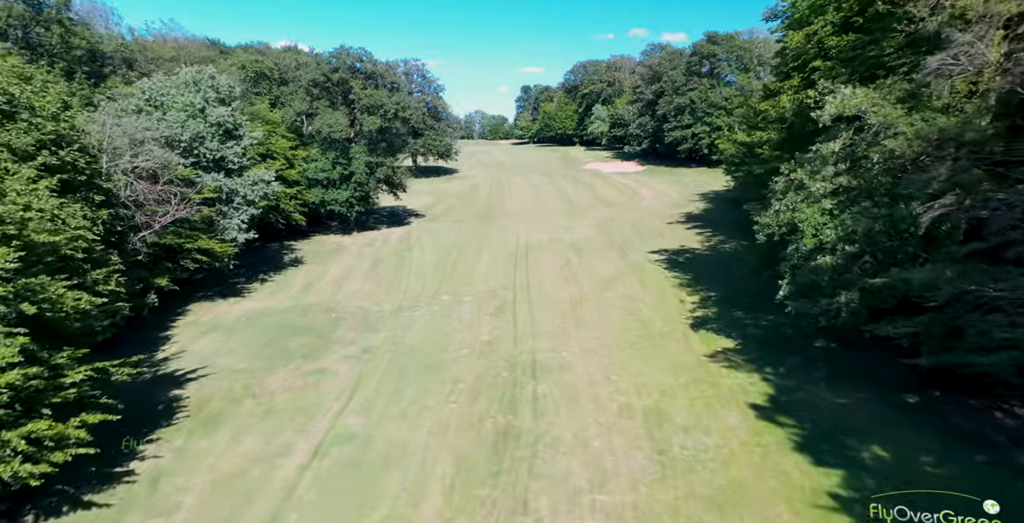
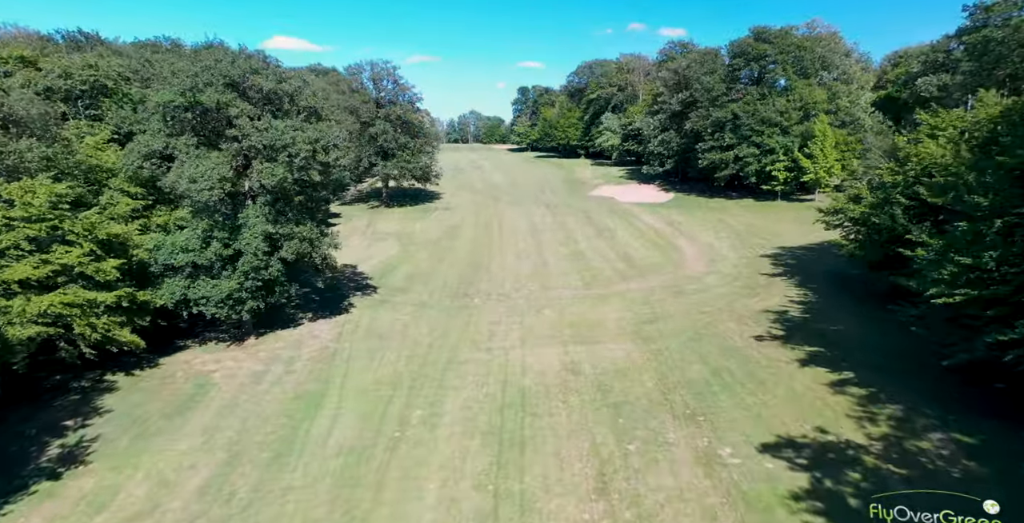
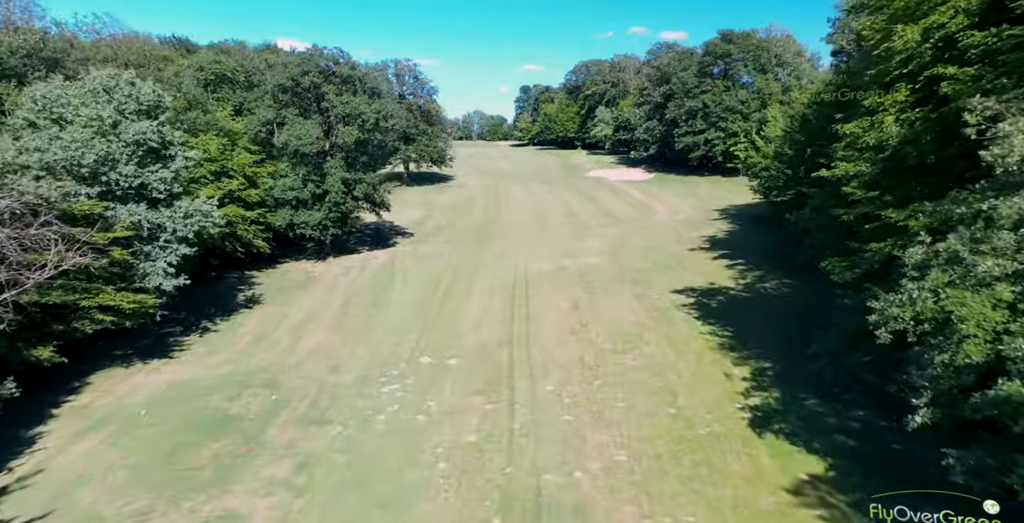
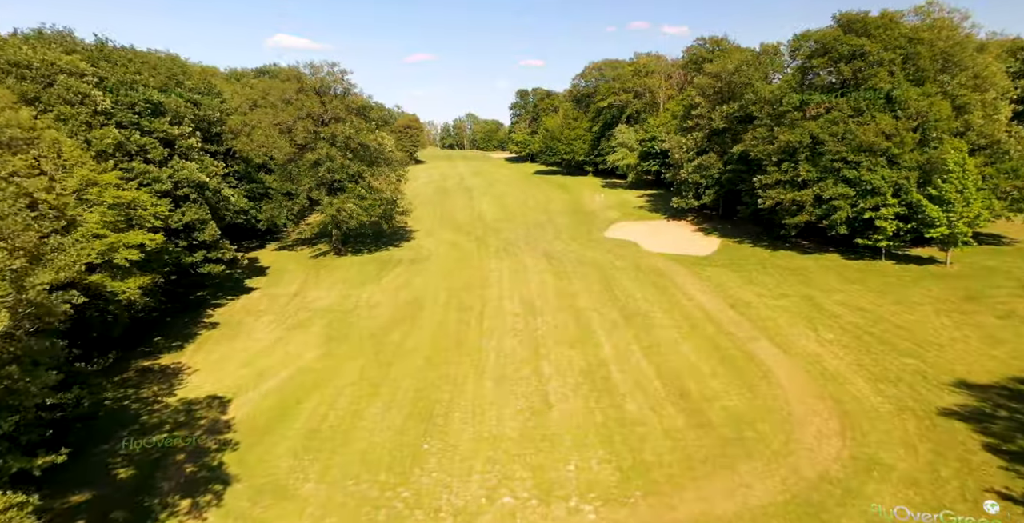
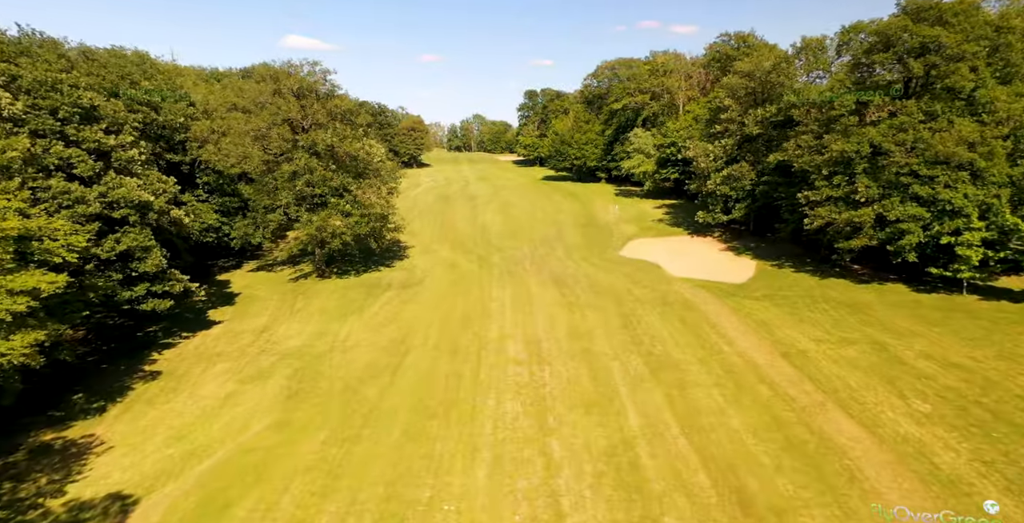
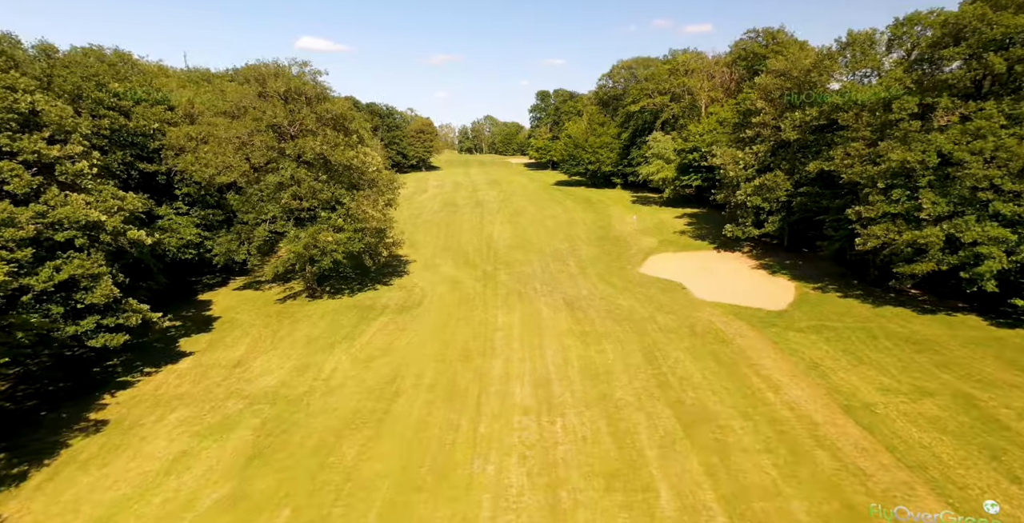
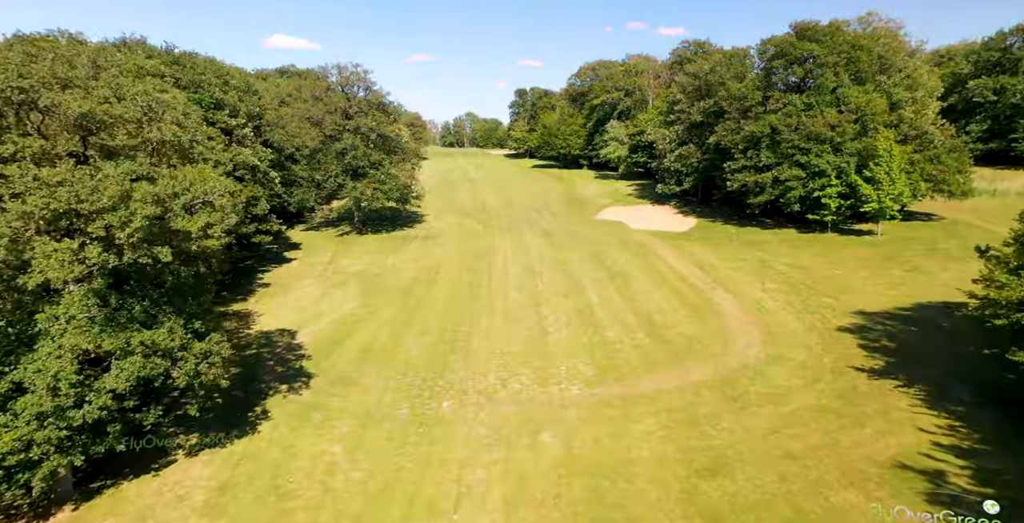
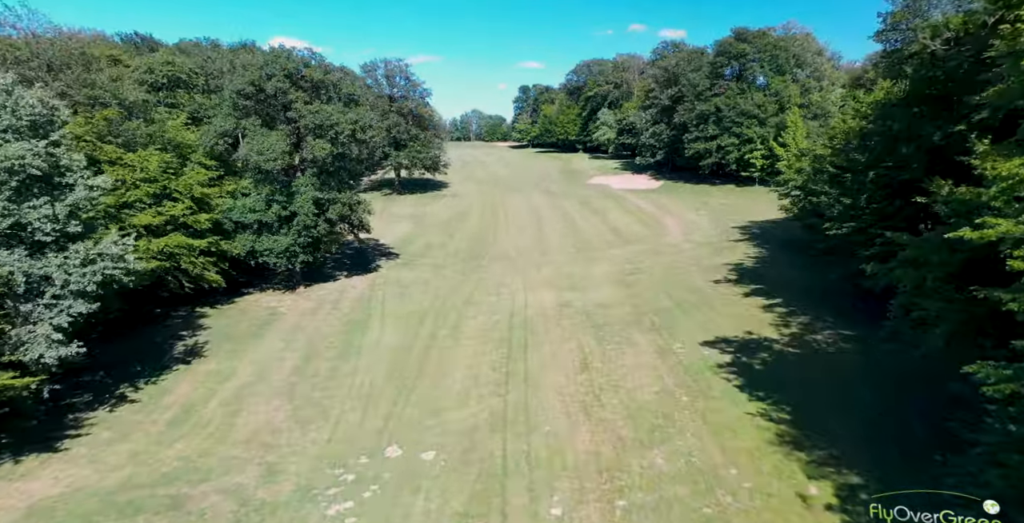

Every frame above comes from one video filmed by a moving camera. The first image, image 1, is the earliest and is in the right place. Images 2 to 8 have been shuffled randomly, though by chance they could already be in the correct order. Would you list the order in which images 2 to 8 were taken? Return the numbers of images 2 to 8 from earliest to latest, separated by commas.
3, 8, 2, 7, 4, 5, 6
